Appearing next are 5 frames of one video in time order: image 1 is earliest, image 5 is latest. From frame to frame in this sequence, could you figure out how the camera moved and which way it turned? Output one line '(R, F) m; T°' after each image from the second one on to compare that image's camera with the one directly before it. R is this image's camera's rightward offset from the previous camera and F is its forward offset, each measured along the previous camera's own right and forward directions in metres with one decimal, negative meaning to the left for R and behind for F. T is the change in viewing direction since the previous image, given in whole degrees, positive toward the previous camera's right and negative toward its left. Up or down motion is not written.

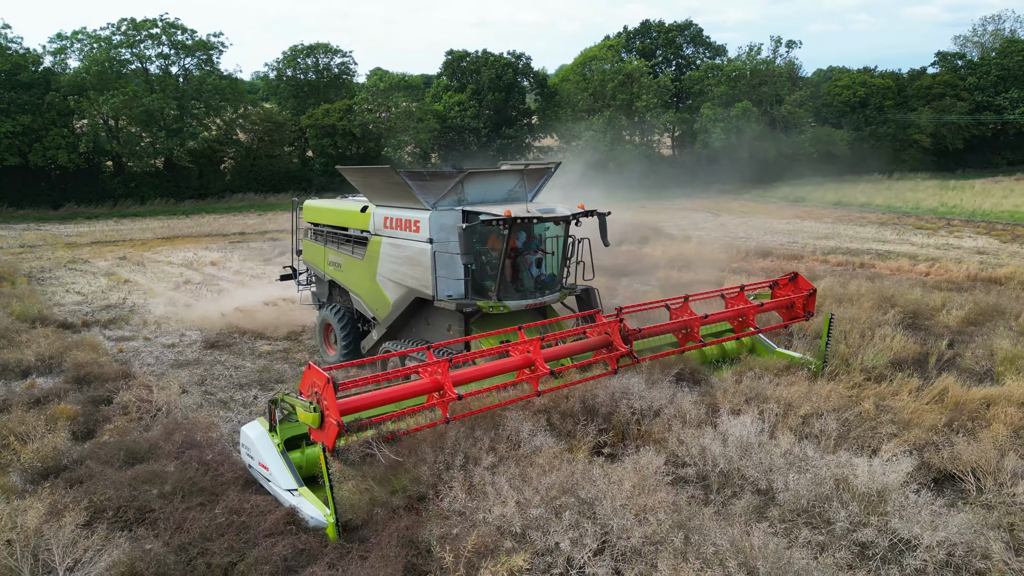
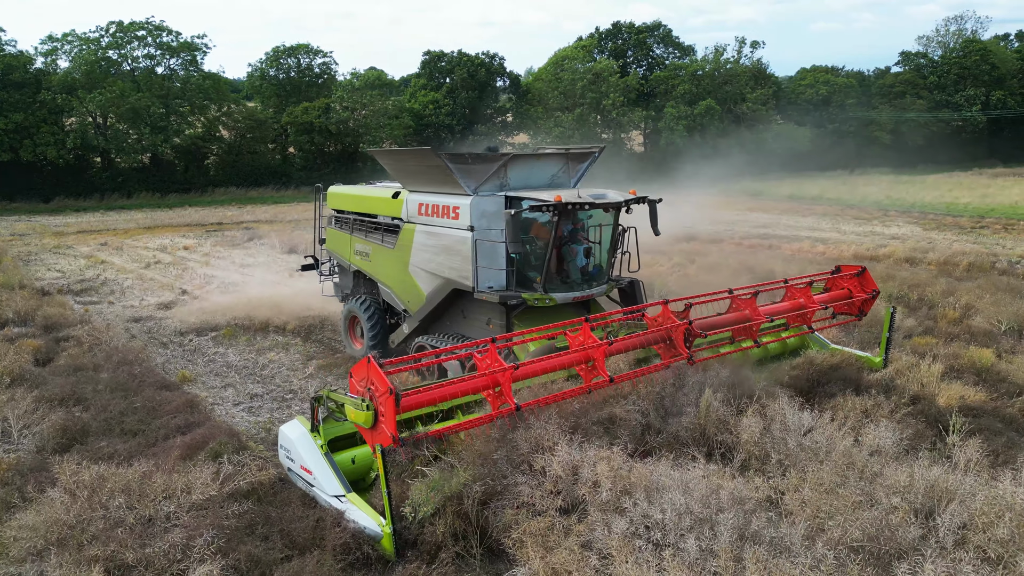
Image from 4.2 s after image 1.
(+1.2, -1.5) m; 0°
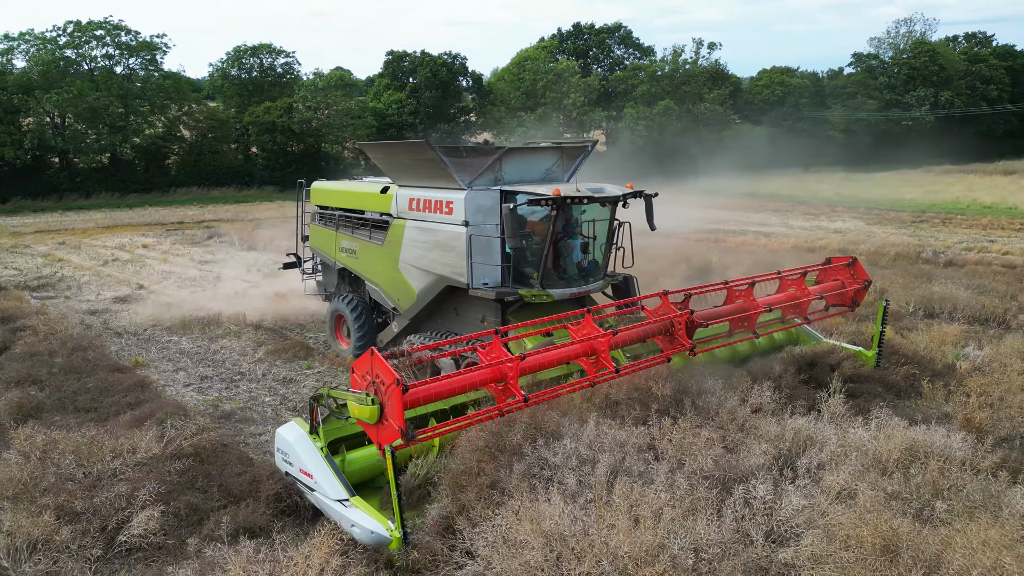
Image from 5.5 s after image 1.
(+0.3, -0.5) m; +2°
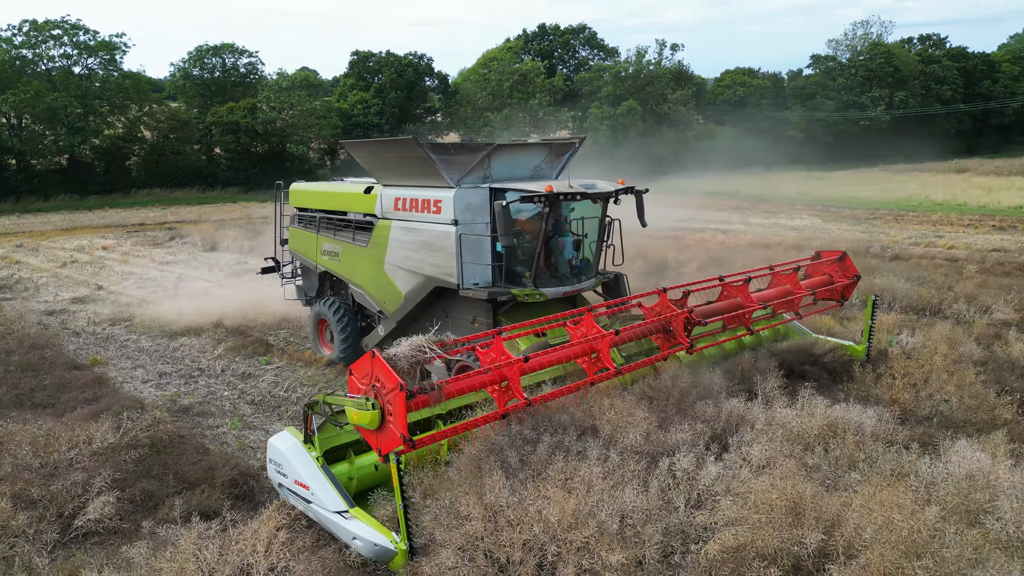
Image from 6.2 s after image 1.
(+0.1, -0.2) m; +2°
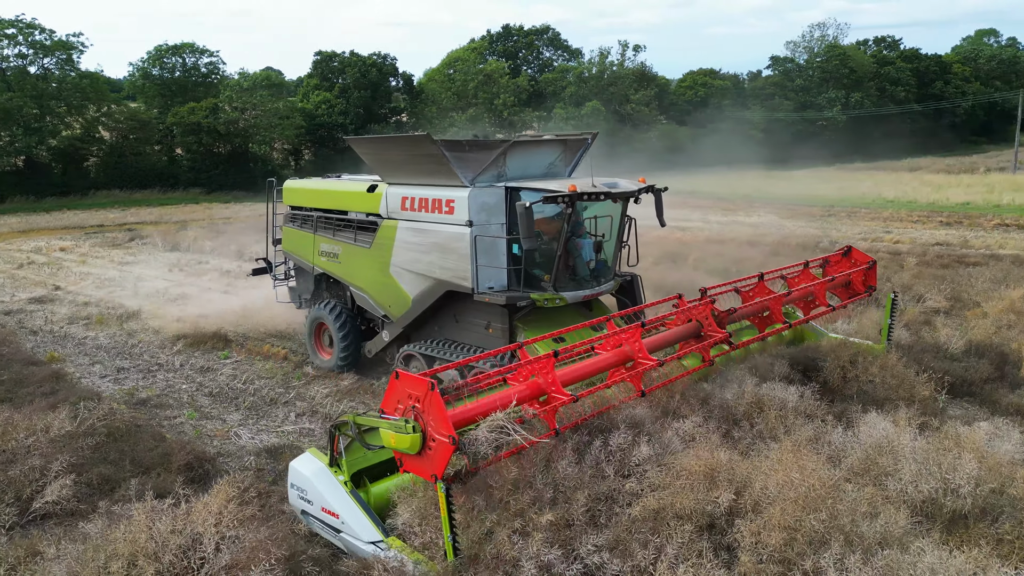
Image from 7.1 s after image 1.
(+0.1, -0.2) m; +2°
